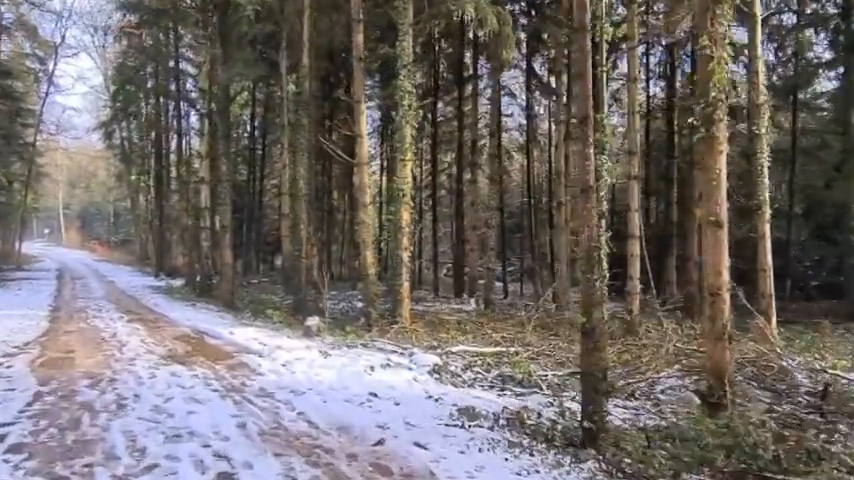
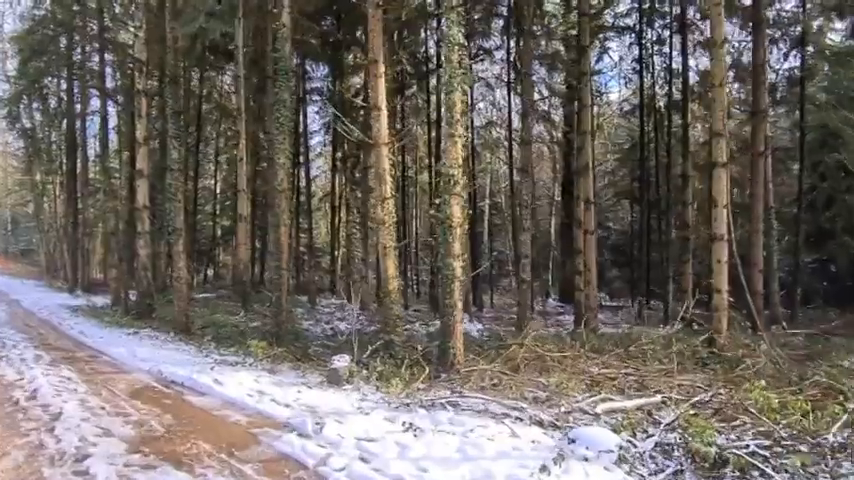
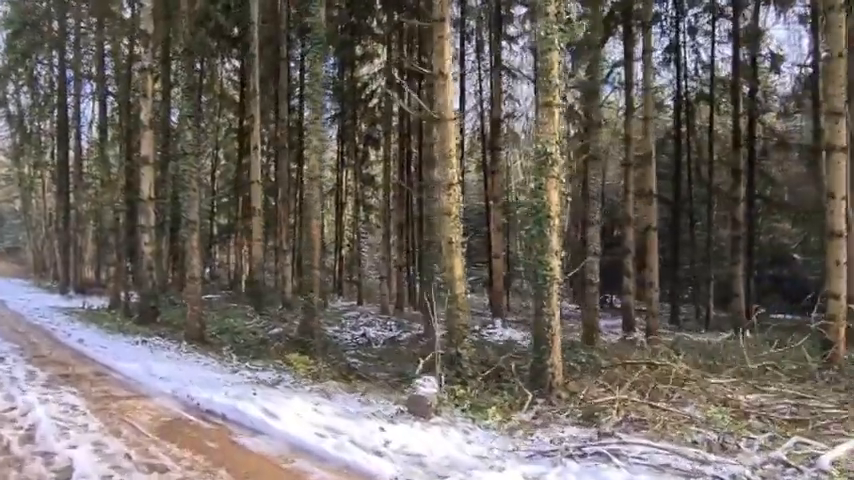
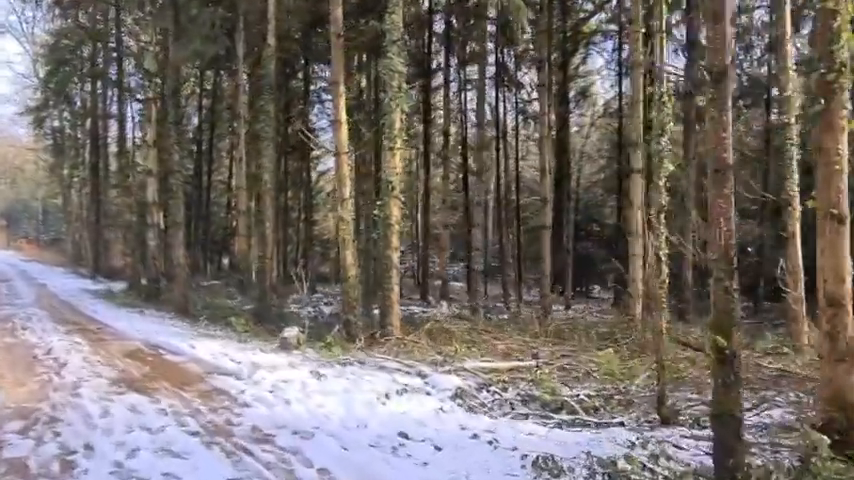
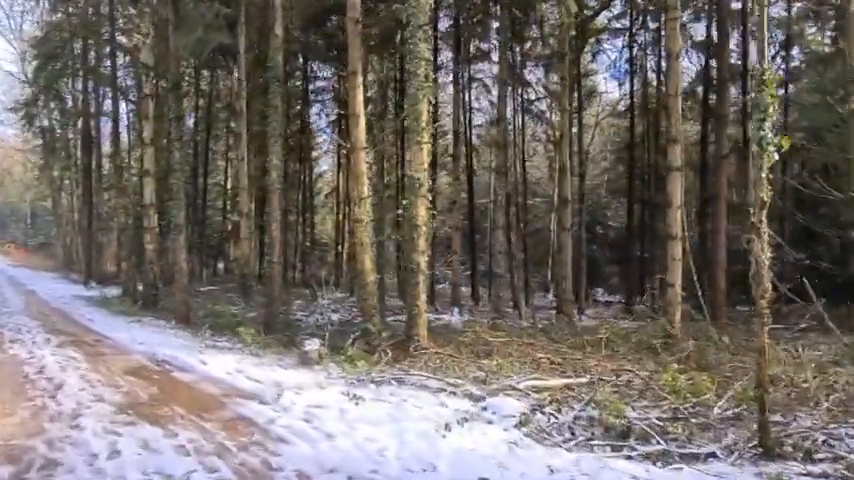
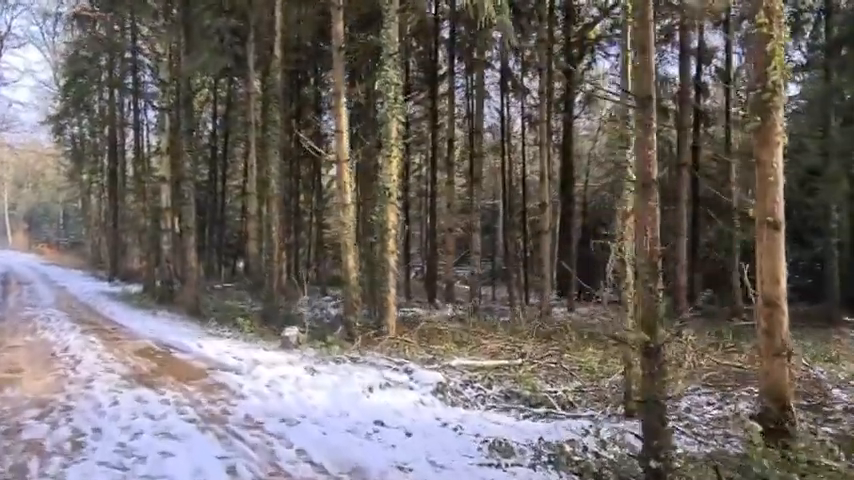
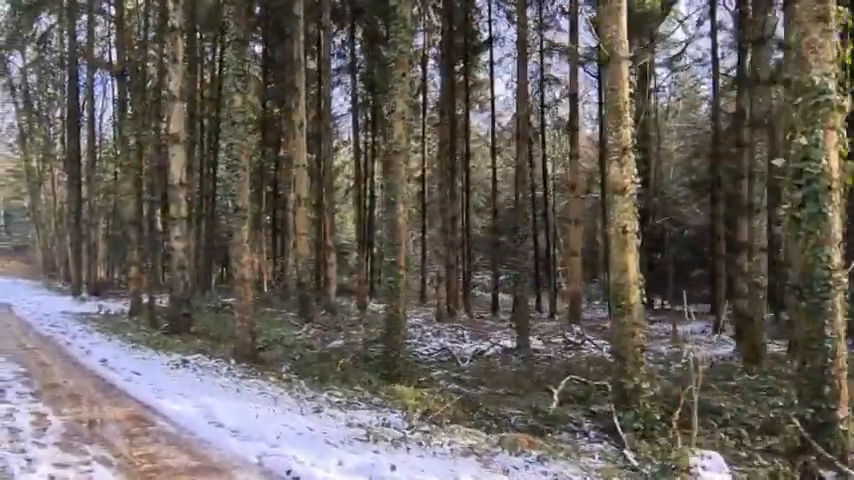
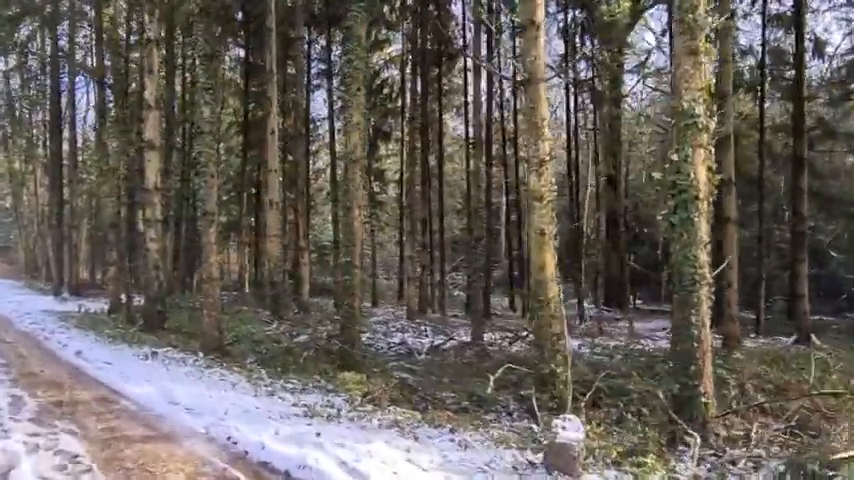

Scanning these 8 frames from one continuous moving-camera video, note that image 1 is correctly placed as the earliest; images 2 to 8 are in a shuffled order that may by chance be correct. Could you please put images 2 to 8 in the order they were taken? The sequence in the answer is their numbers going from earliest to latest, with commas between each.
6, 4, 5, 2, 3, 8, 7
